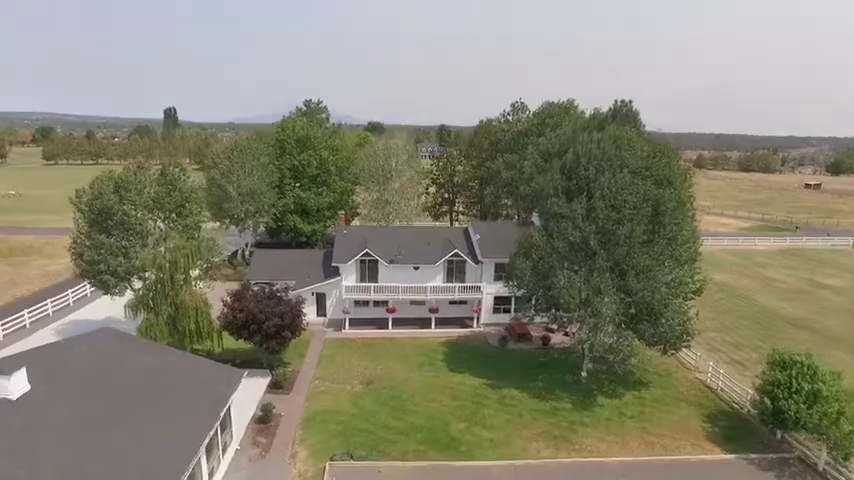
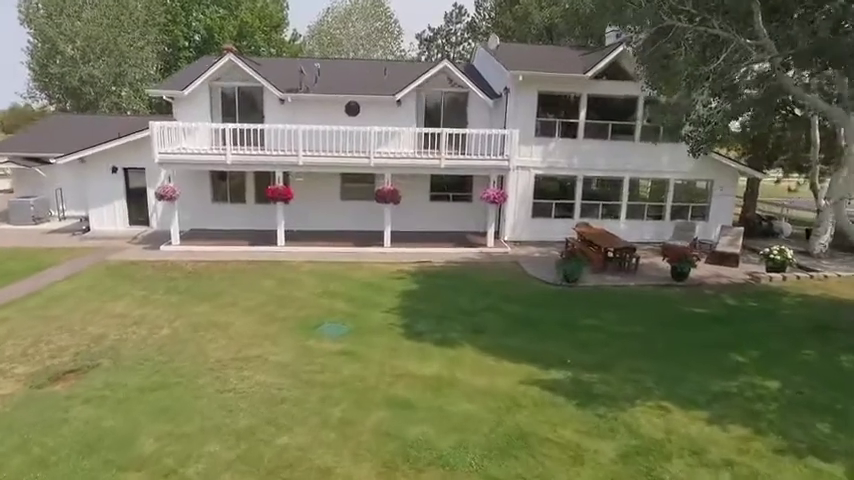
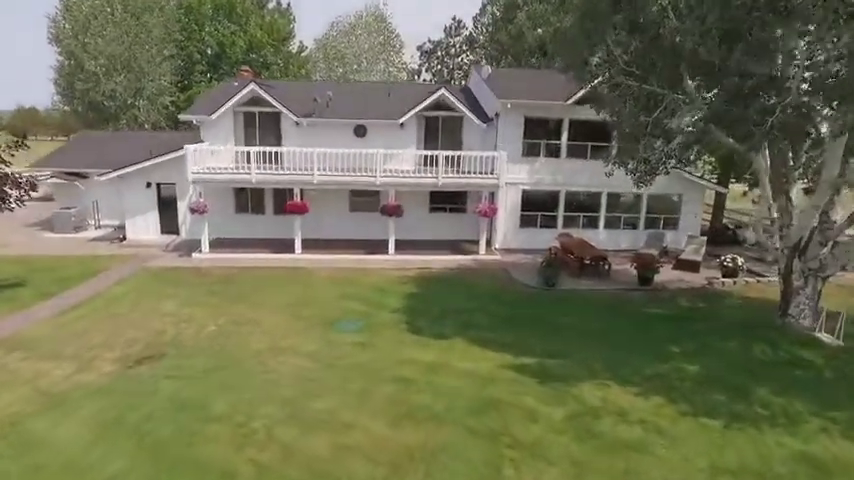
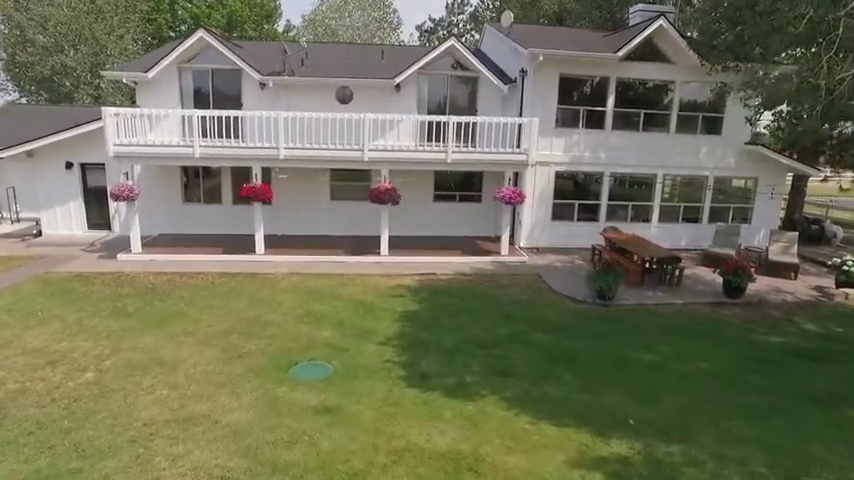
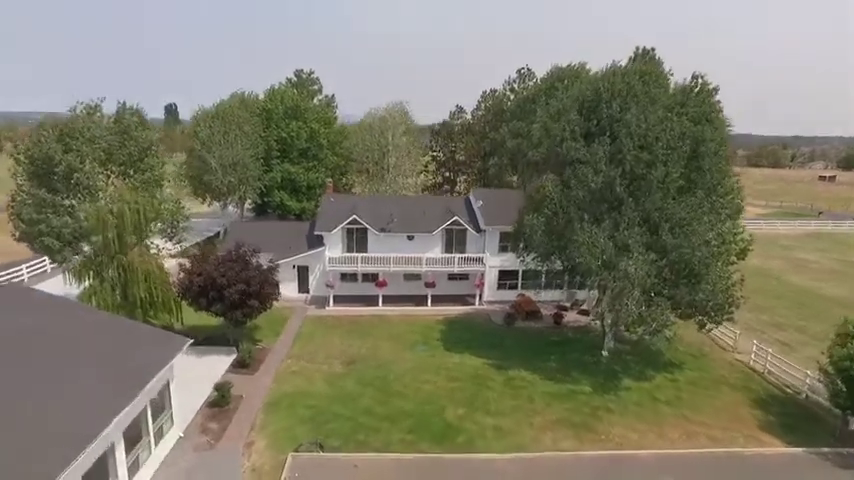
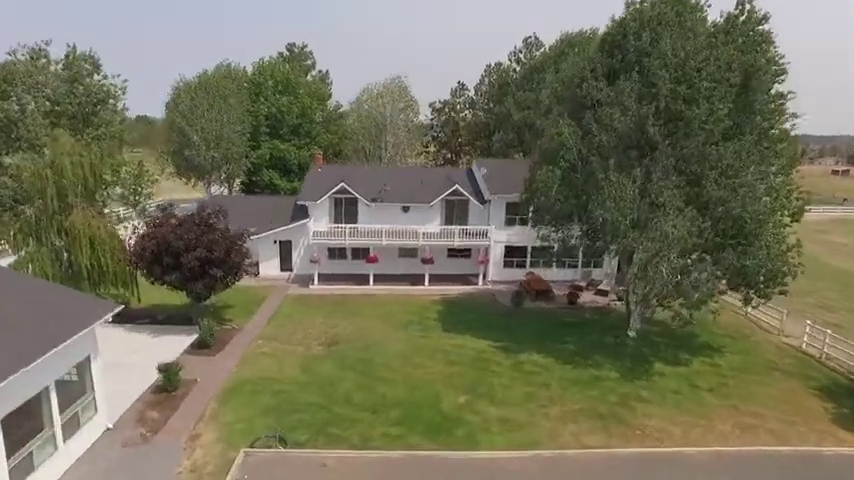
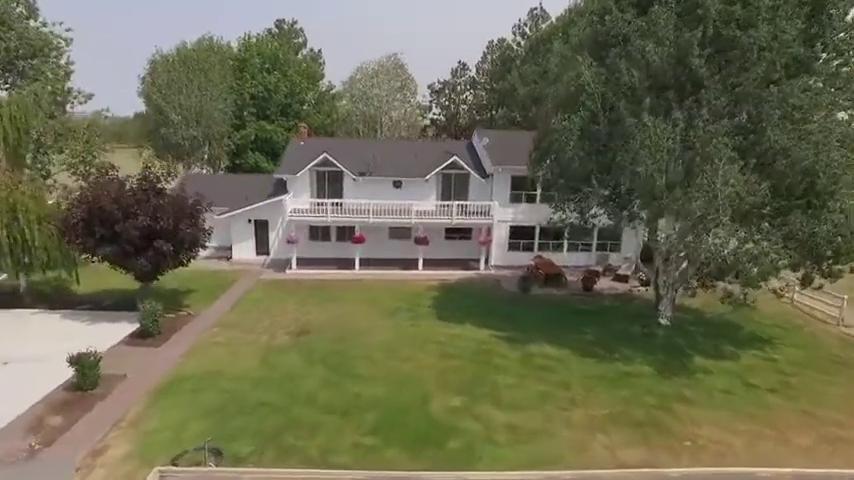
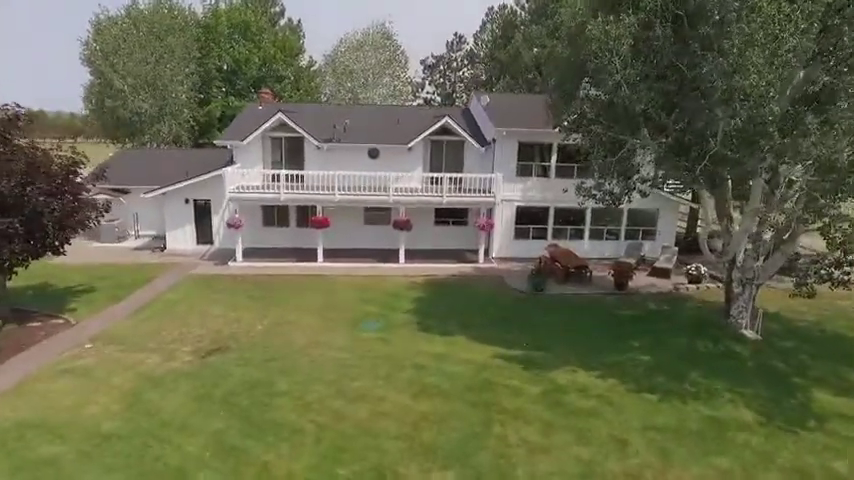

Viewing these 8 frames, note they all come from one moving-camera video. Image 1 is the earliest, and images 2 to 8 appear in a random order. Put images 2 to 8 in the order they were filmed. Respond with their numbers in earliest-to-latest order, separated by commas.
5, 6, 7, 8, 3, 2, 4
